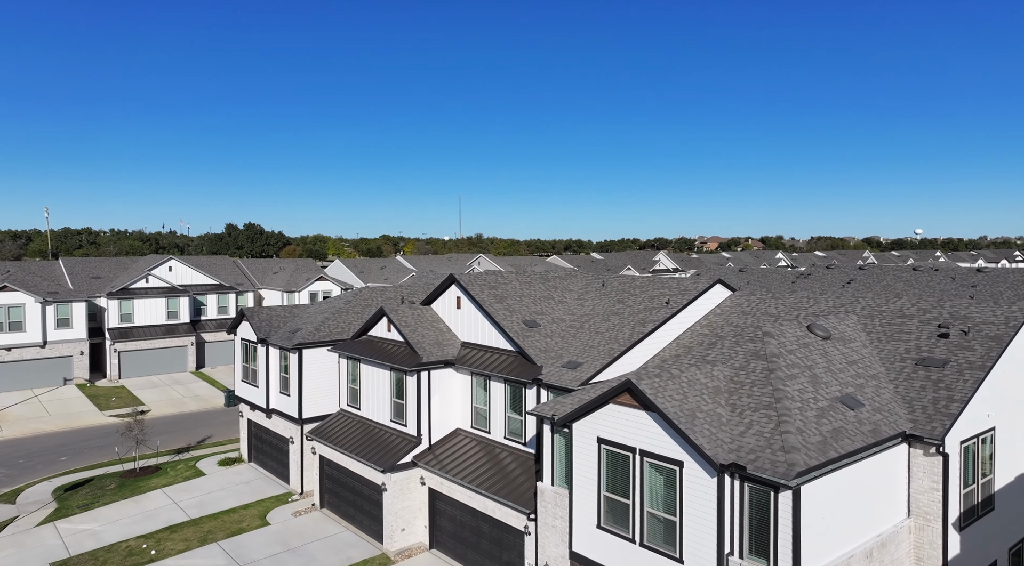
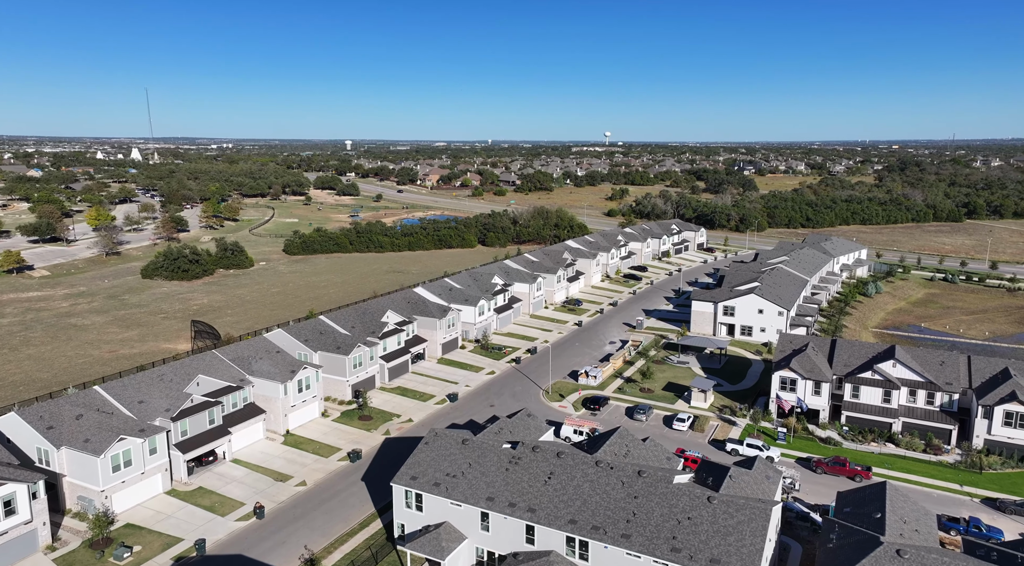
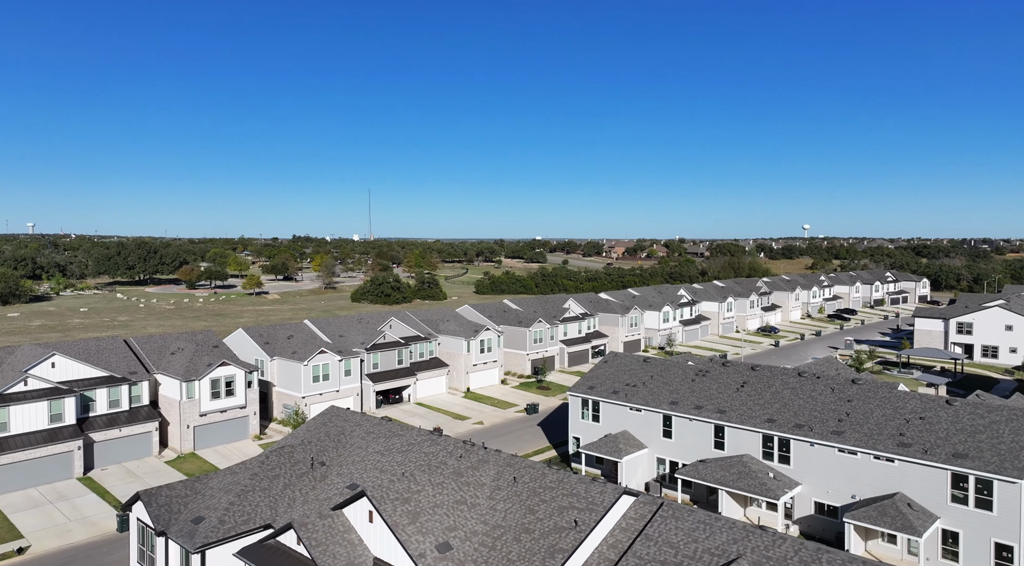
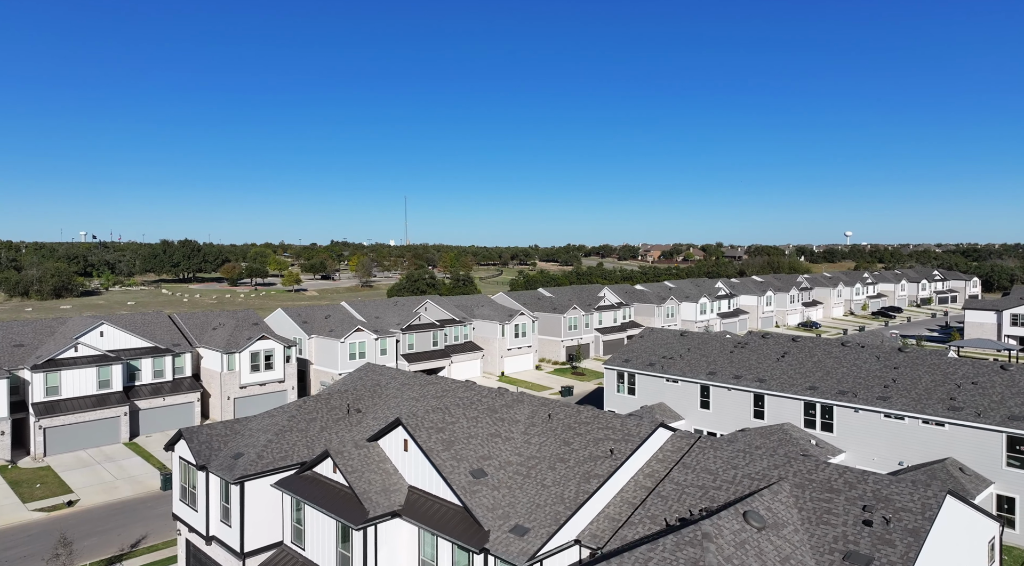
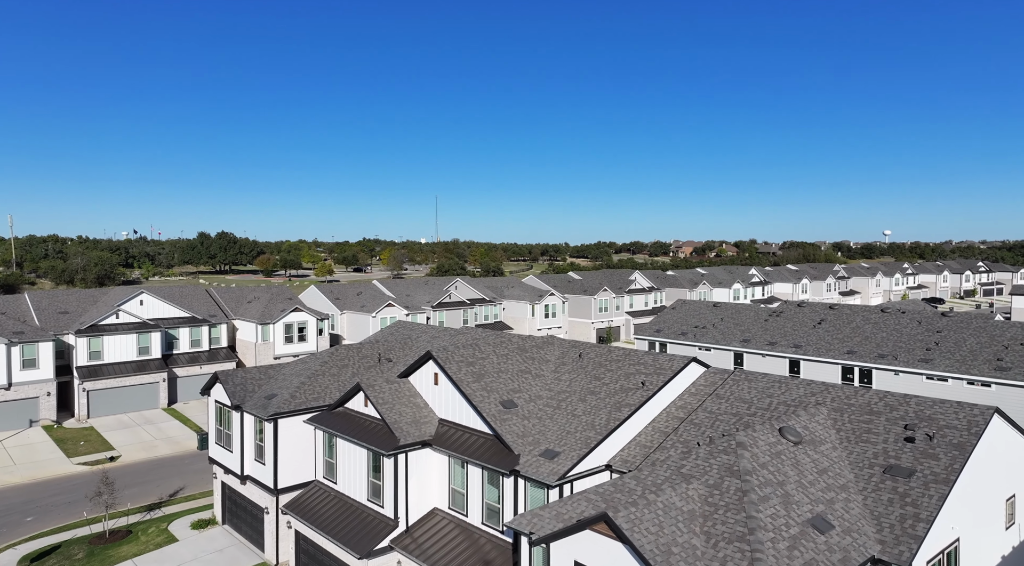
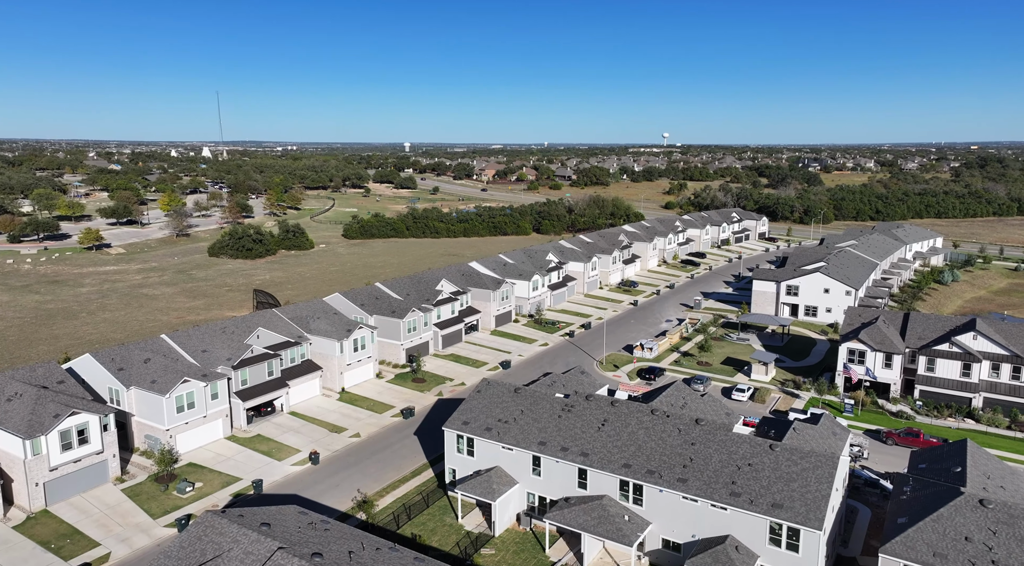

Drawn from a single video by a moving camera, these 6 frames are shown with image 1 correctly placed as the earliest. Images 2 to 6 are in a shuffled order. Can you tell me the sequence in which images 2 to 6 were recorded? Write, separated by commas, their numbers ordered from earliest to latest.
5, 4, 3, 6, 2
